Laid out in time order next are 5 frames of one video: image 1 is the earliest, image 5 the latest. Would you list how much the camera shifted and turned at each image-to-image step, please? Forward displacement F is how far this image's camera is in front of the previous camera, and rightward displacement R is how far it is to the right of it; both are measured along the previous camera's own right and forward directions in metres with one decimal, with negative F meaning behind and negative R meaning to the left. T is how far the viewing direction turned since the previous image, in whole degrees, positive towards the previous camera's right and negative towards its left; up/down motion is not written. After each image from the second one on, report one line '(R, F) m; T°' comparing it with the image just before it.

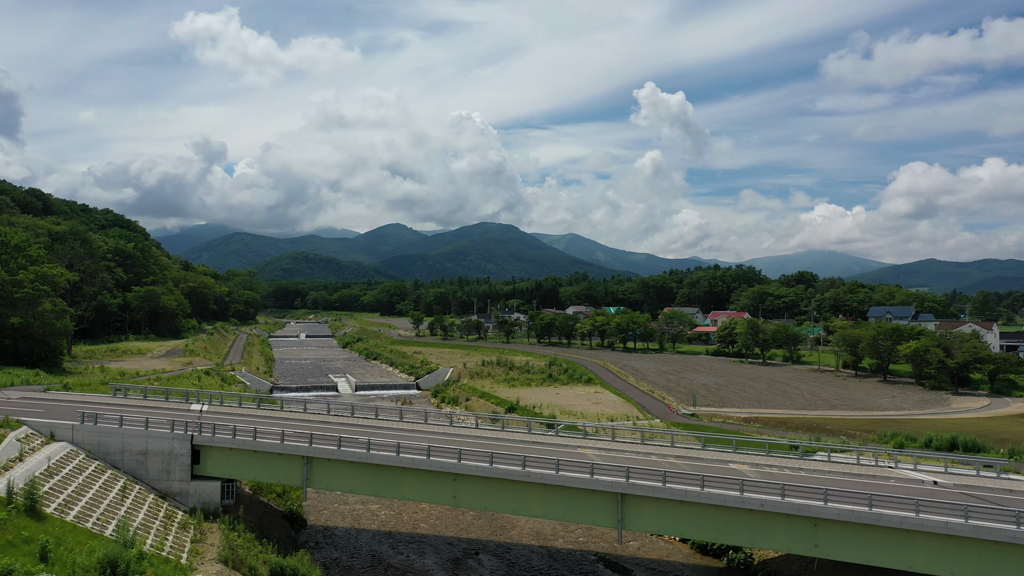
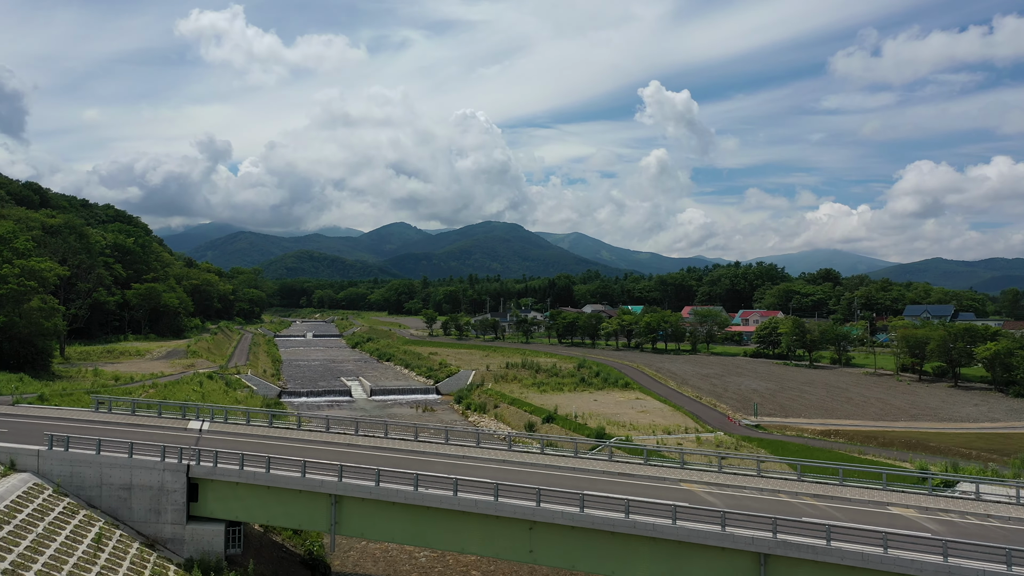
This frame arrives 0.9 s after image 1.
(-1.5, +4.2) m; 0°
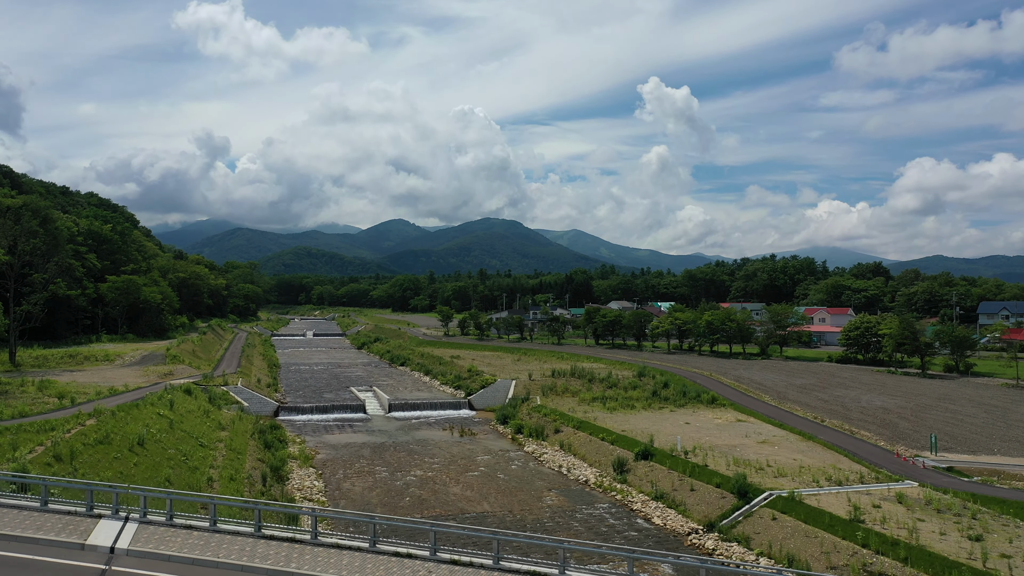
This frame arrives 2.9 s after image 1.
(-2.7, +9.6) m; 0°
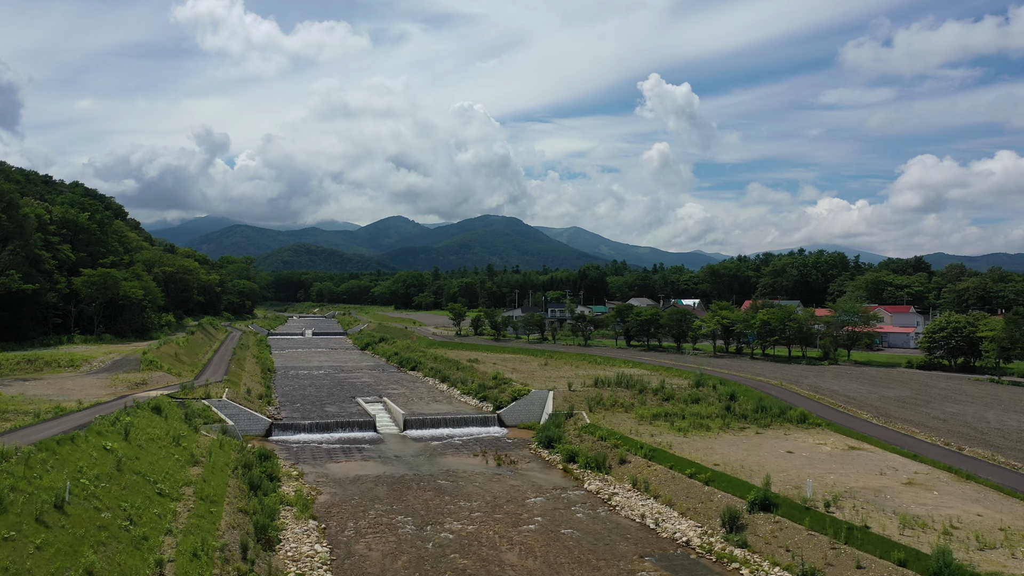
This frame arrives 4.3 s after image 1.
(-1.7, +6.9) m; 0°
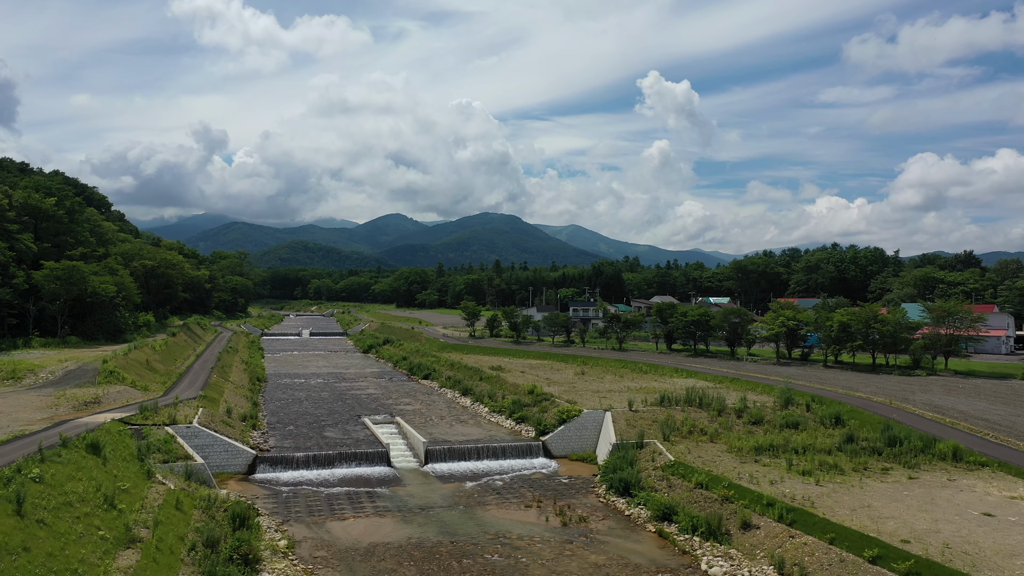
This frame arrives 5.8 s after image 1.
(-1.8, +7.6) m; 0°
